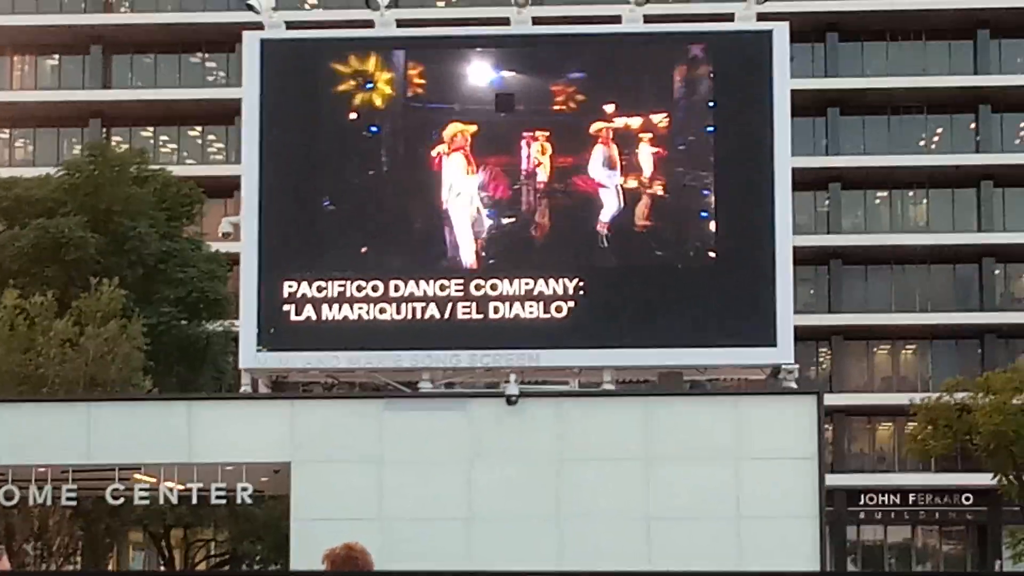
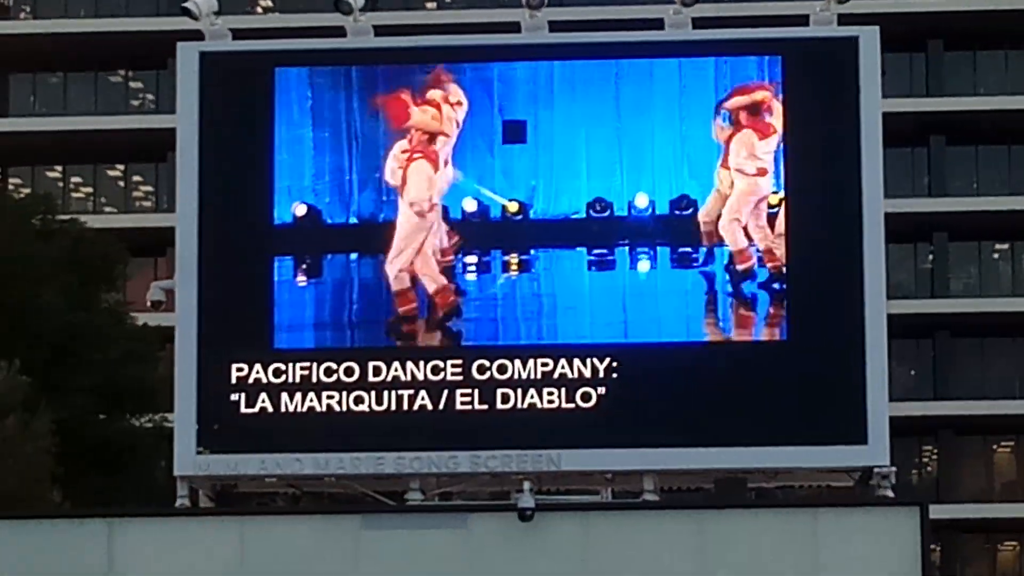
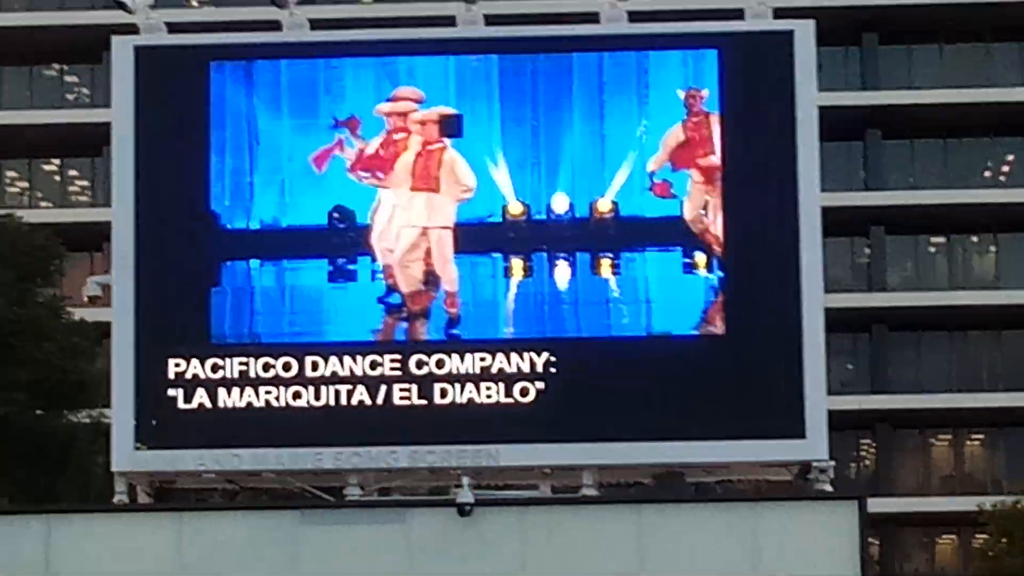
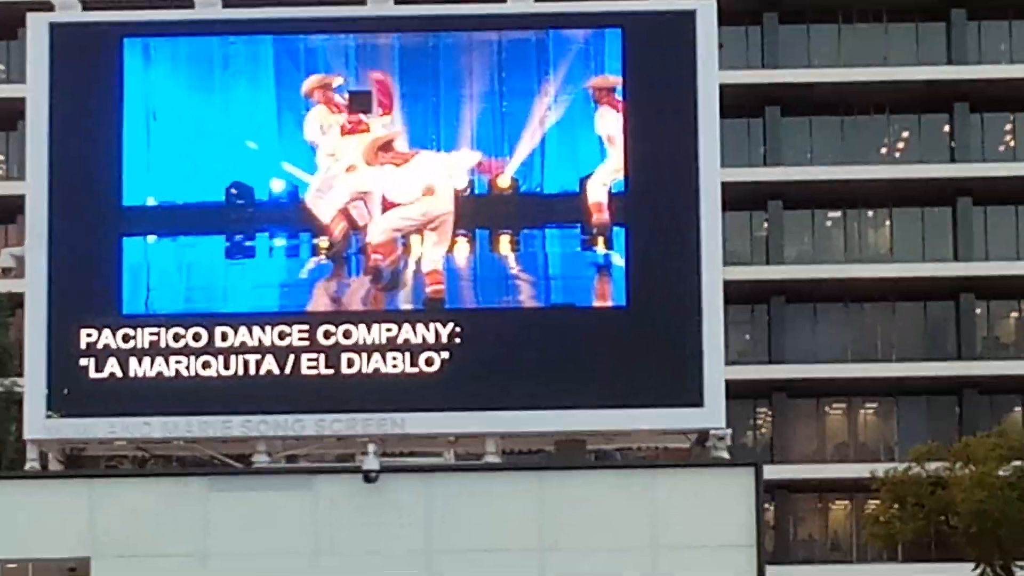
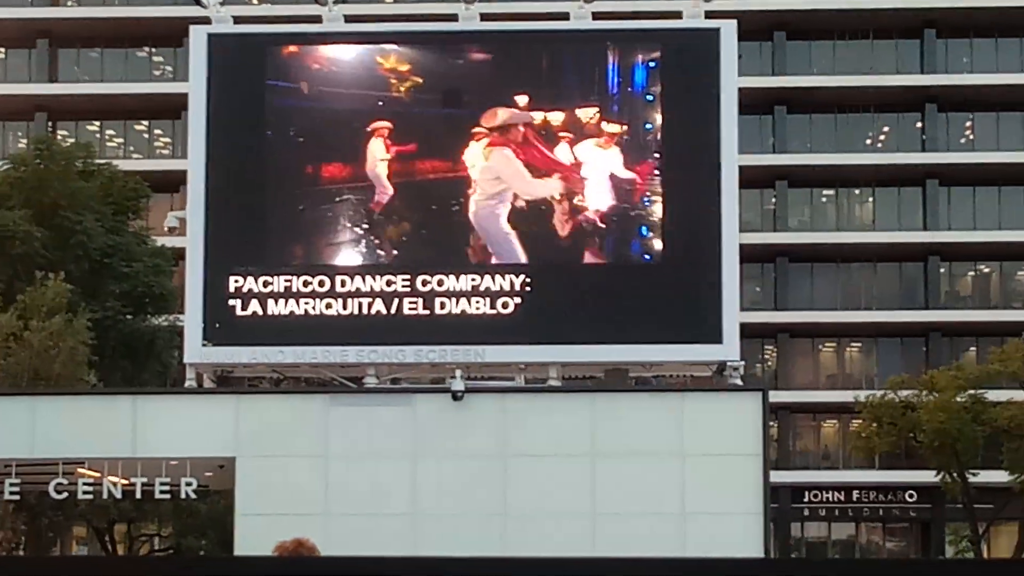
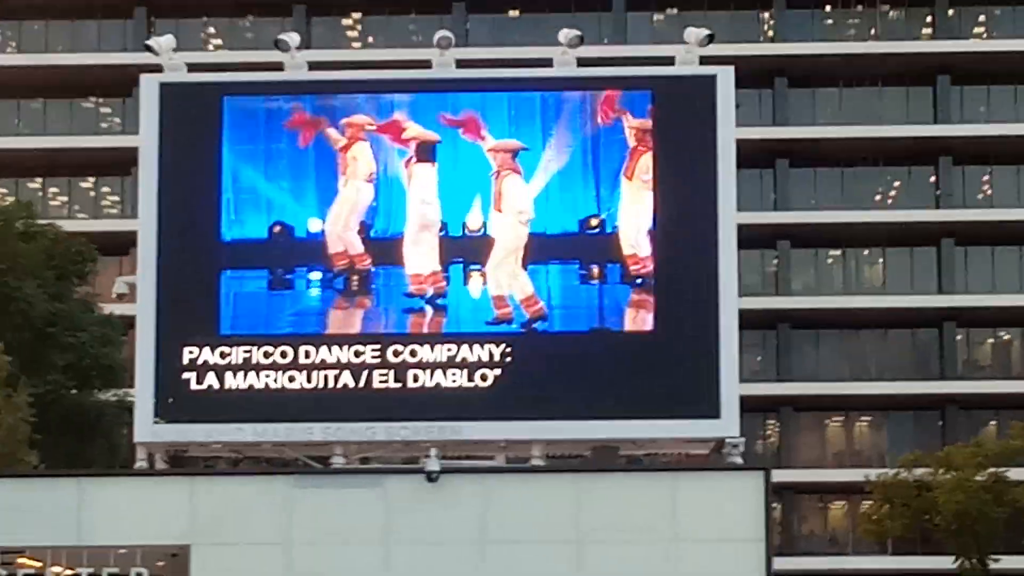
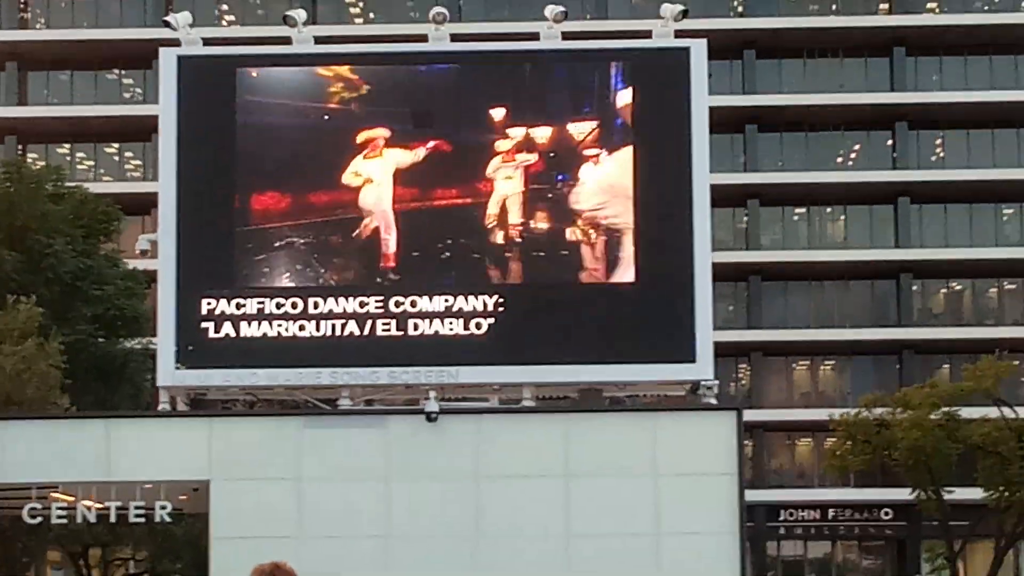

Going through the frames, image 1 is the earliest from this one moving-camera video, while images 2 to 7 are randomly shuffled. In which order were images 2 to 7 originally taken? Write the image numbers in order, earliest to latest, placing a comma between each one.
5, 7, 6, 4, 3, 2
